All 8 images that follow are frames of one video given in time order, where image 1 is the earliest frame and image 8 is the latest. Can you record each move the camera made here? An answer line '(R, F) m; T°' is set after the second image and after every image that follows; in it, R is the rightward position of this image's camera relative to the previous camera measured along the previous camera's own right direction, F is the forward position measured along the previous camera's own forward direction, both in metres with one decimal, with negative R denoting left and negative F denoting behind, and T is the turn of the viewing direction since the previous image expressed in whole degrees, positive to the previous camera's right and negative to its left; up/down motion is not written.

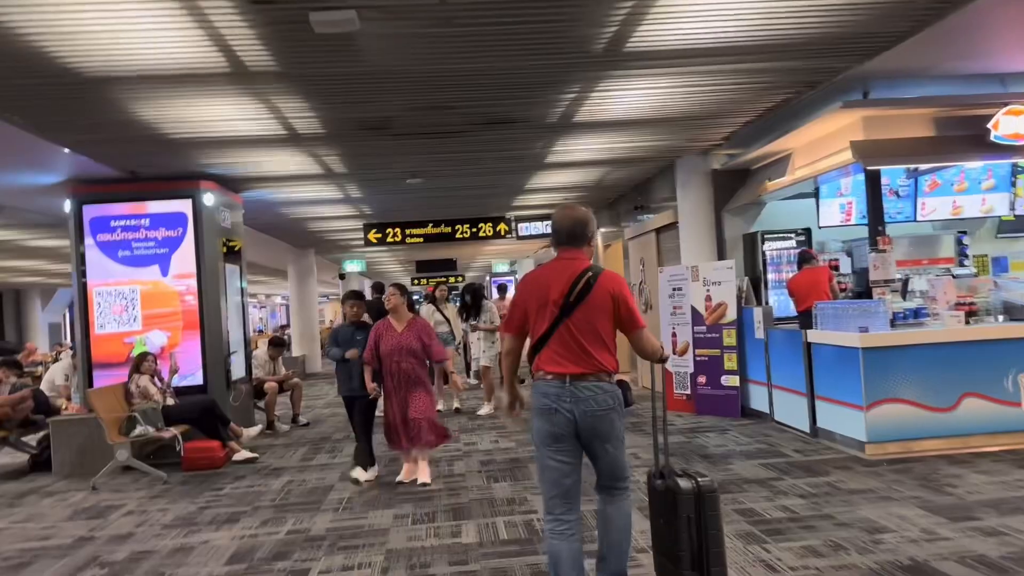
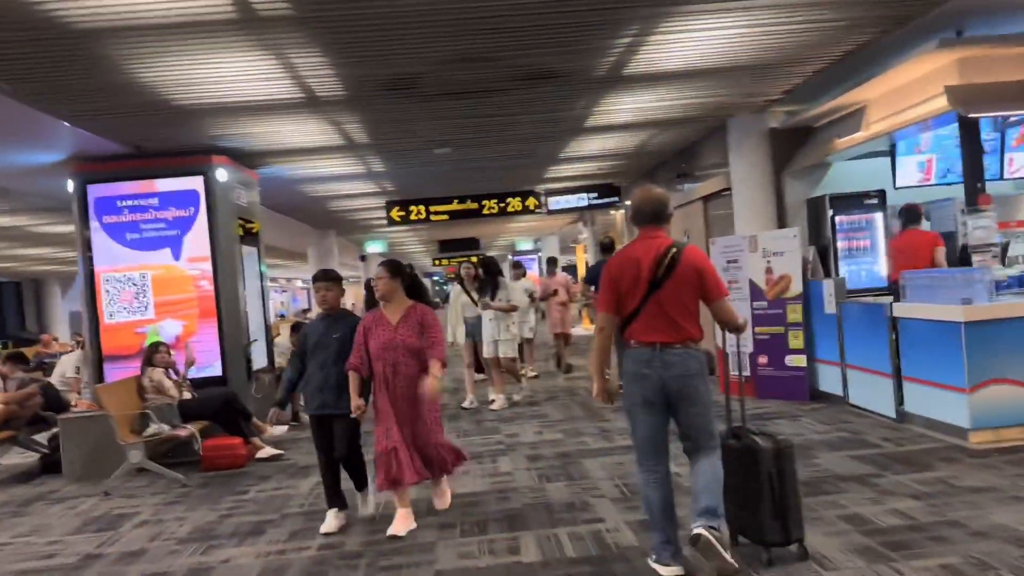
(-0.2, +0.7) m; -1°
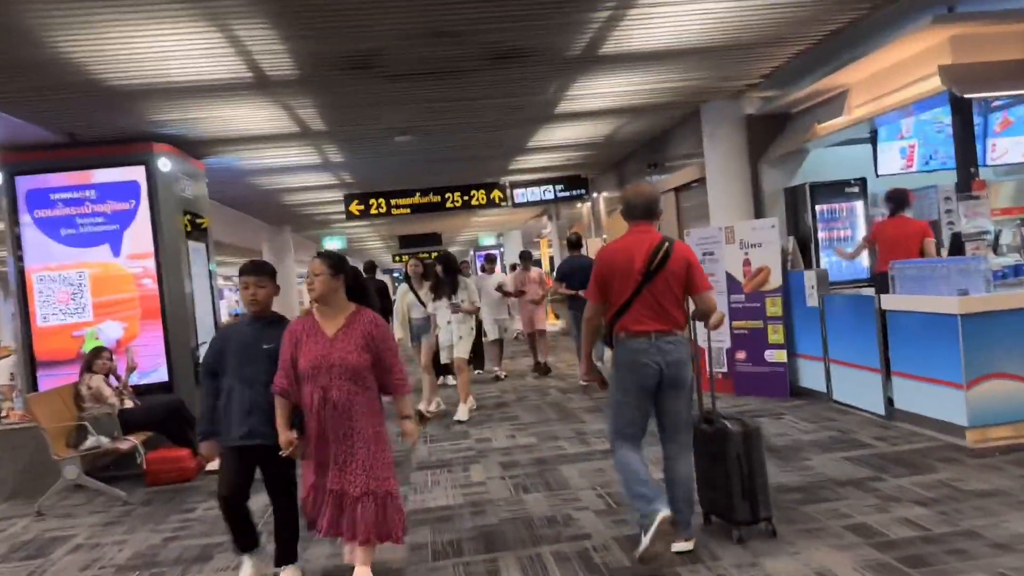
(-0.1, +0.4) m; +3°
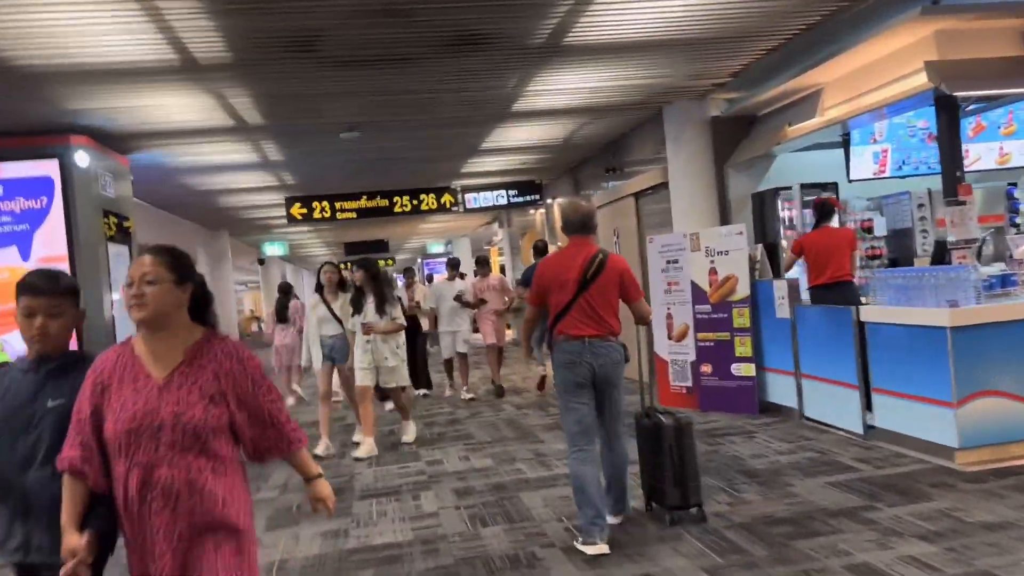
(-0.1, +0.5) m; +4°
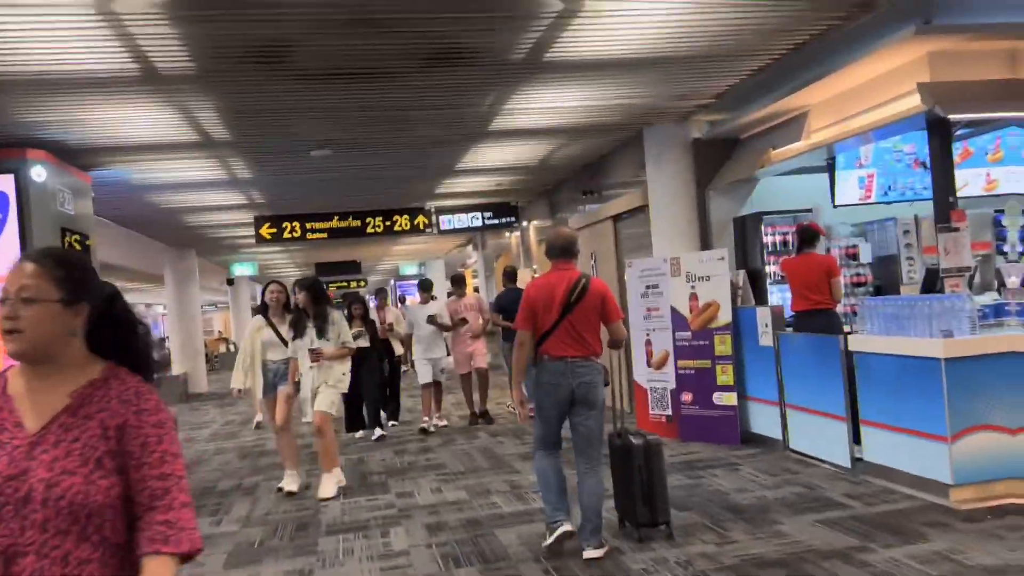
(0.0, +0.2) m; +2°
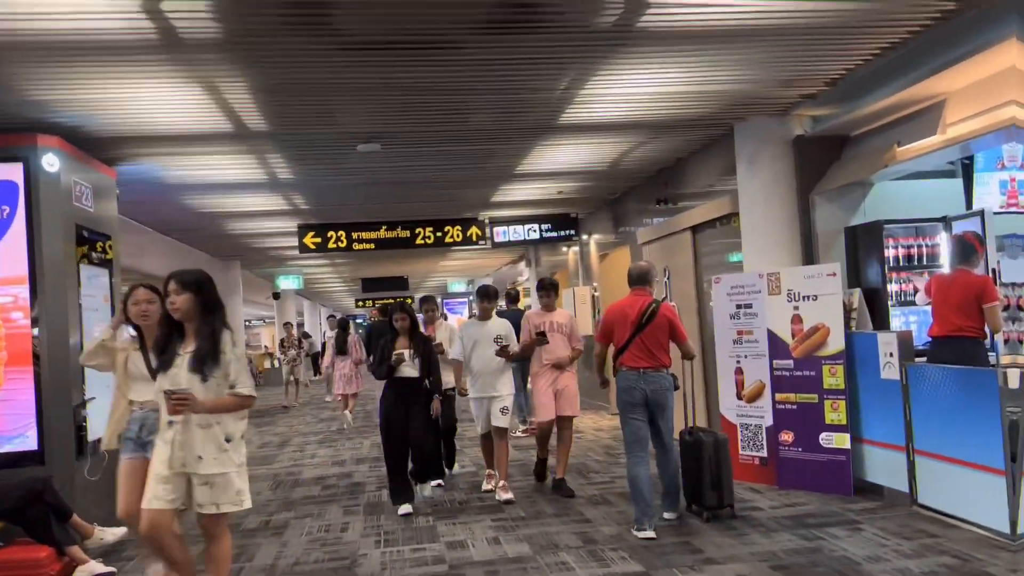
(-0.2, +0.9) m; -3°
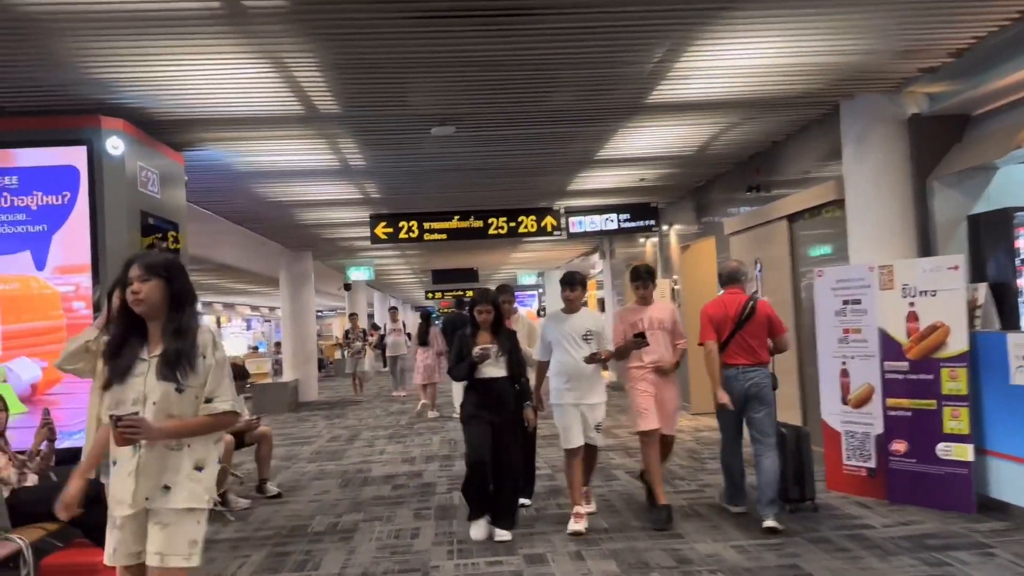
(-0.1, +0.4) m; -5°
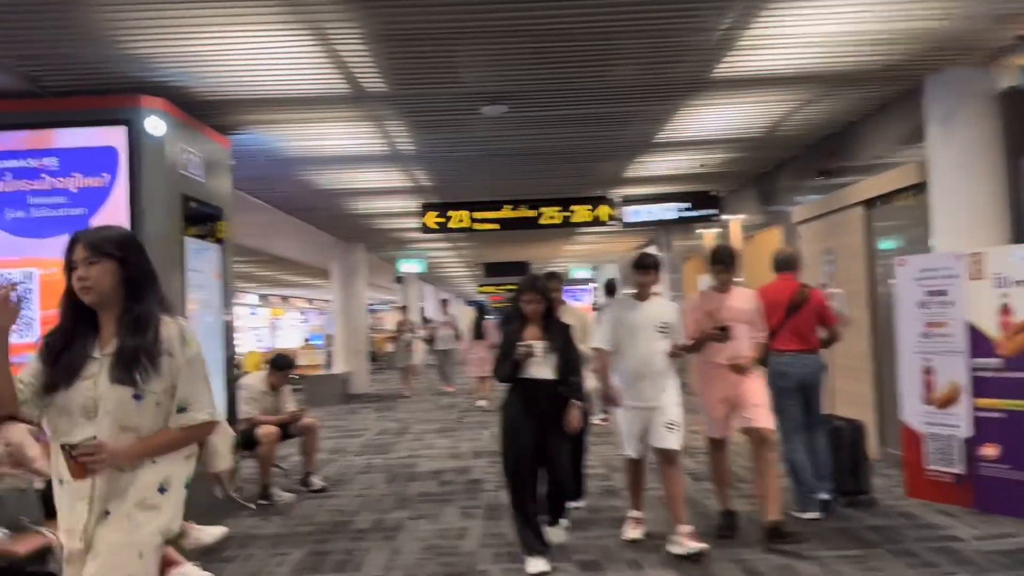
(0.0, +0.3) m; -4°
